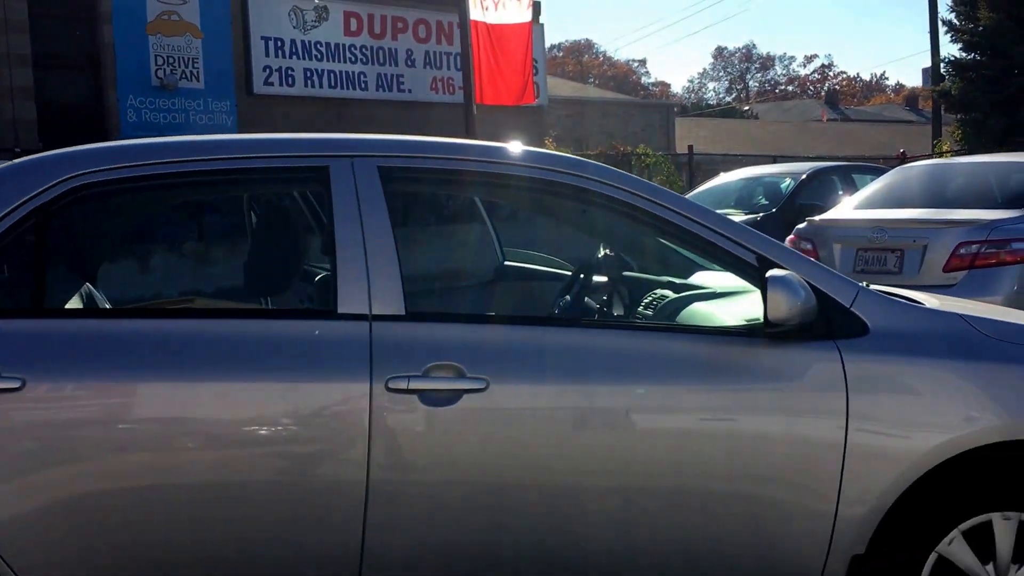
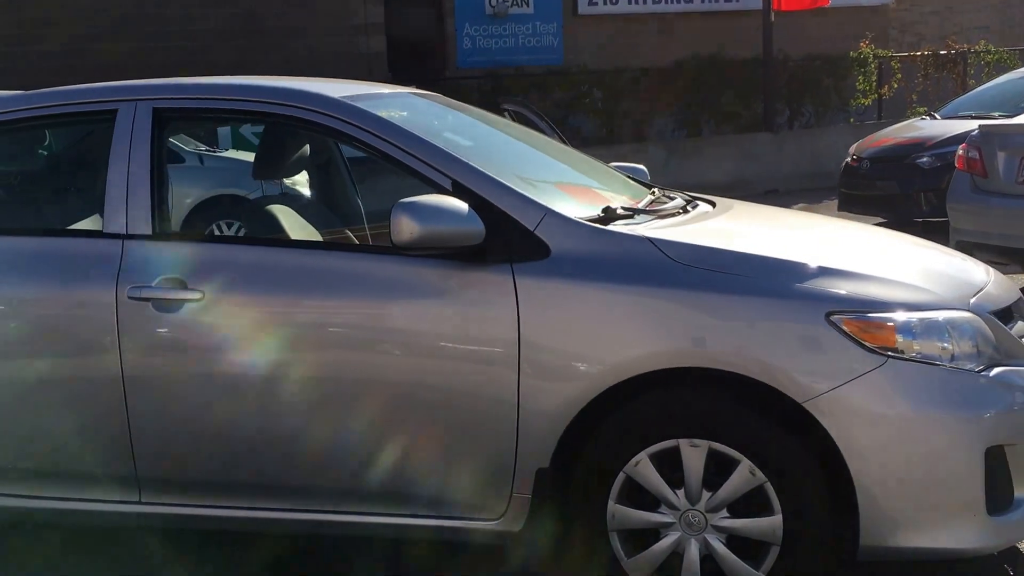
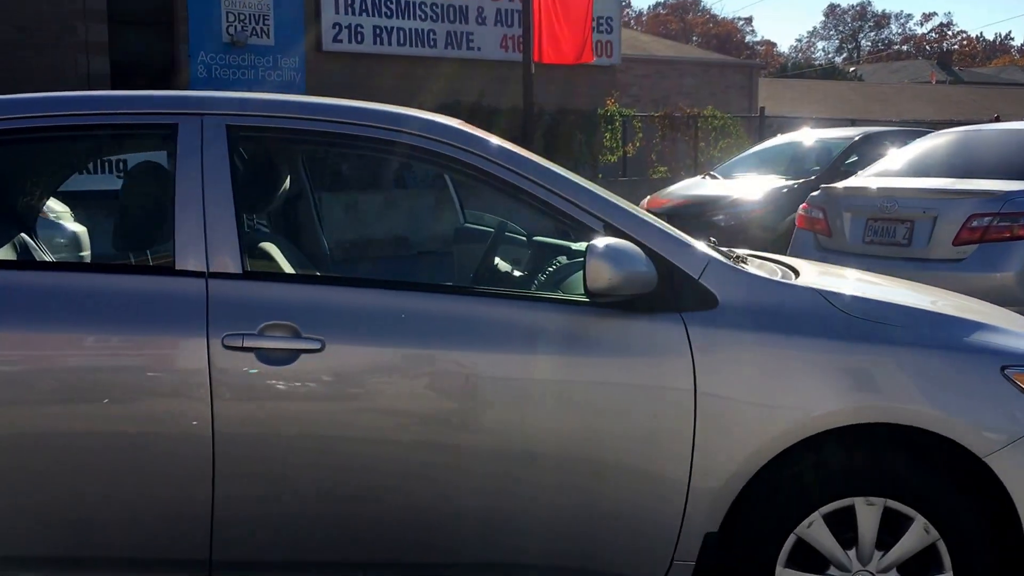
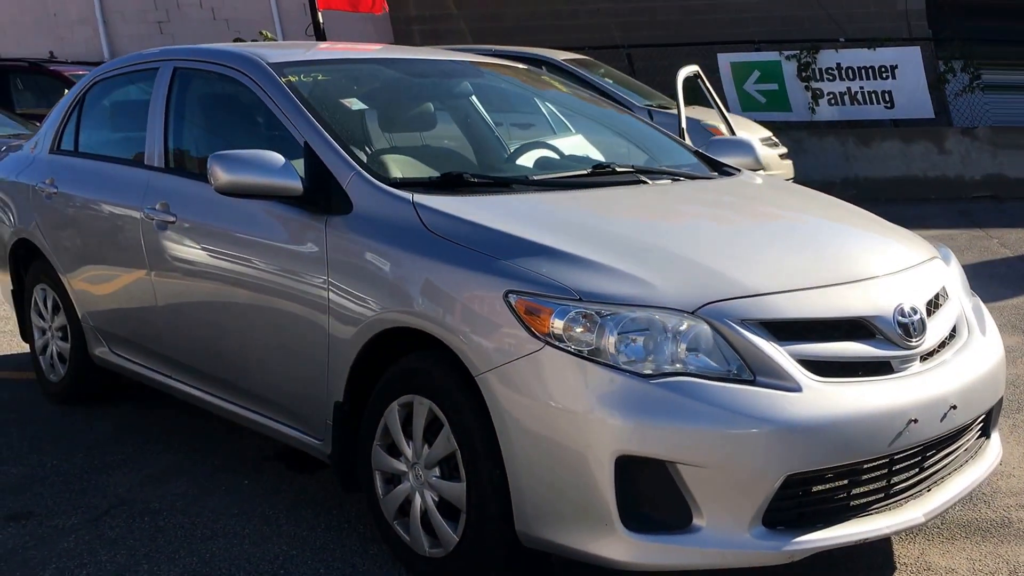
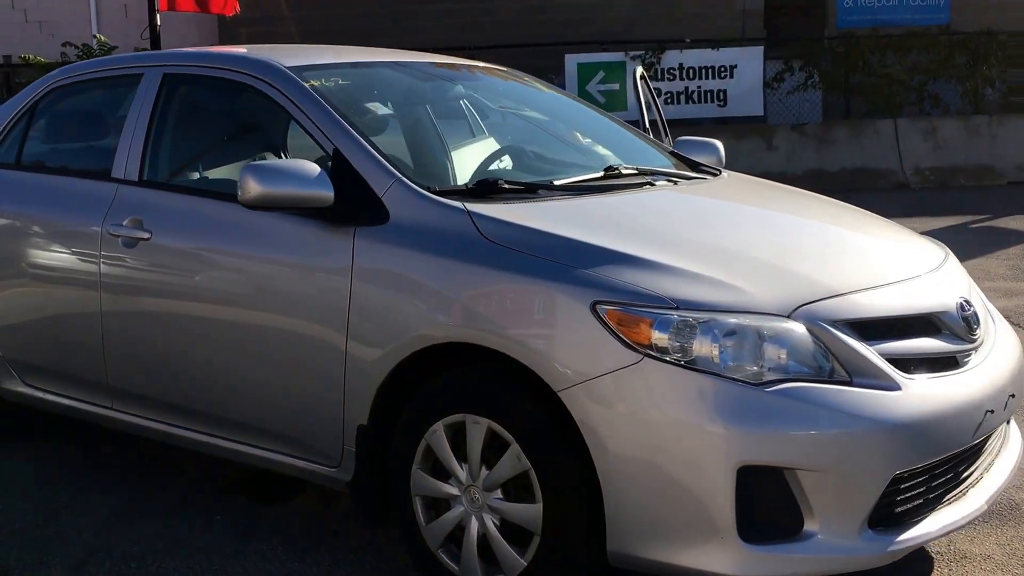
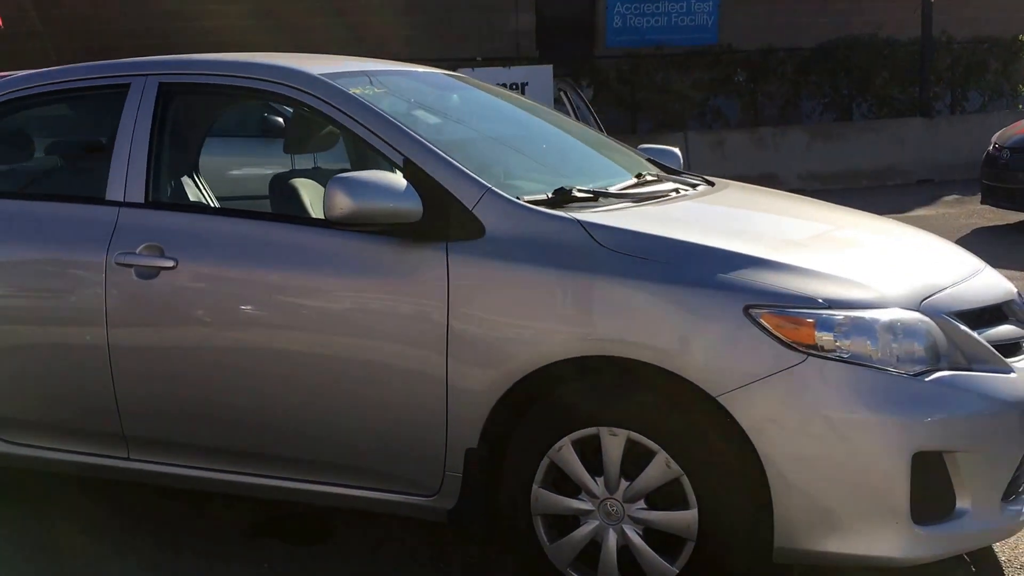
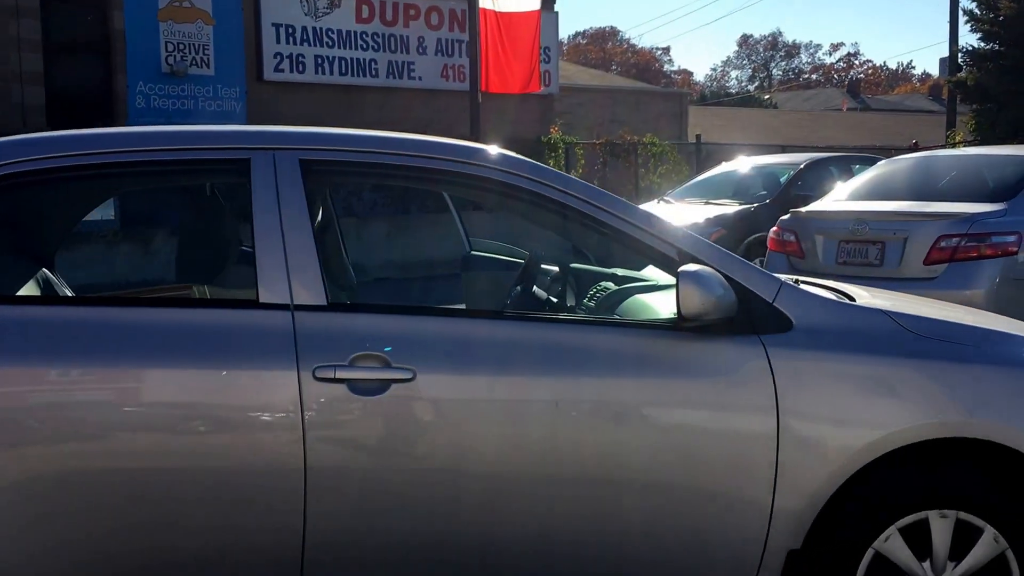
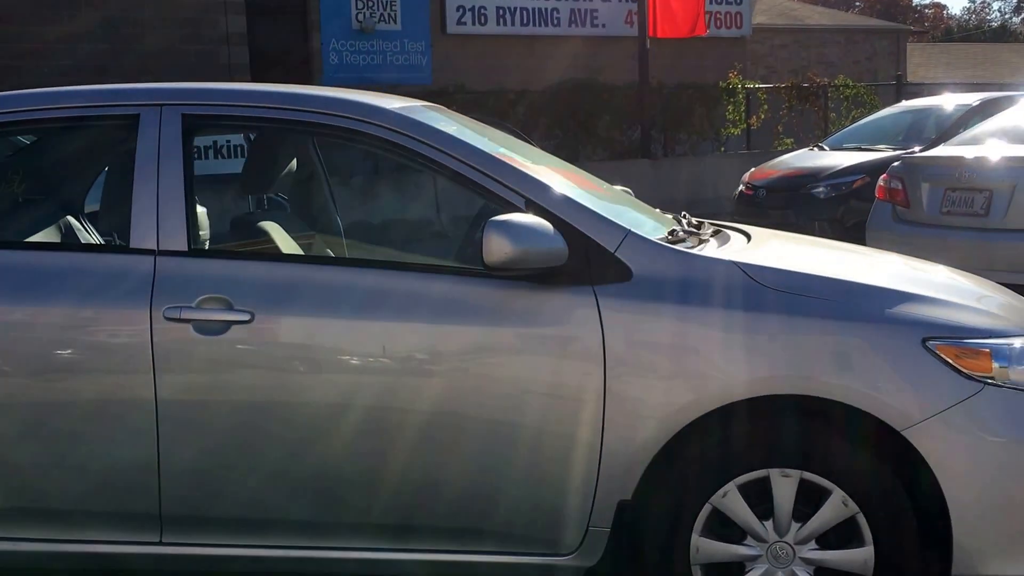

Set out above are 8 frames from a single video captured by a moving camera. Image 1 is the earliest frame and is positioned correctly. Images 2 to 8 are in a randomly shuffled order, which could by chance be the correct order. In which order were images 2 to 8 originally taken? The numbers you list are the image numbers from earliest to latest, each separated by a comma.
7, 3, 8, 2, 6, 5, 4
